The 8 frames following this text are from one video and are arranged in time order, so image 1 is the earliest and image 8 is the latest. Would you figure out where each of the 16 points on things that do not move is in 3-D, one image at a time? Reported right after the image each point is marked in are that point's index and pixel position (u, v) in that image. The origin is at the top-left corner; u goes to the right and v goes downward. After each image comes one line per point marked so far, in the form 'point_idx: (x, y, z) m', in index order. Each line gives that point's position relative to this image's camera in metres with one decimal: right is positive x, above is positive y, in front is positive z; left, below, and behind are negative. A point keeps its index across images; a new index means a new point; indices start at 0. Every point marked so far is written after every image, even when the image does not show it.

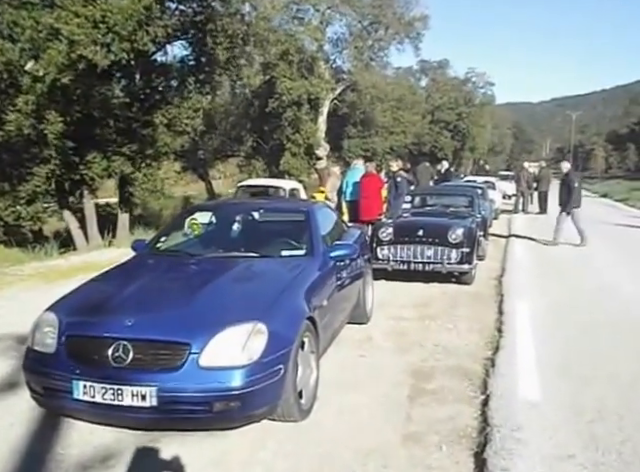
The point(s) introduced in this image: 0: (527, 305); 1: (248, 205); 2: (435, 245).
0: (+3.2, -1.1, +8.9) m
1: (-1.0, +0.4, +7.5) m
2: (+2.1, -0.2, +10.4) m
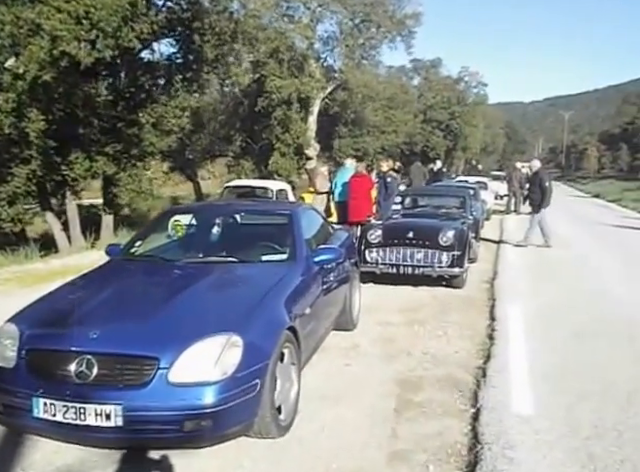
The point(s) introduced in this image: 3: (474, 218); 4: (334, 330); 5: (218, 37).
0: (+3.0, -1.1, +8.6) m
1: (-1.2, +0.4, +7.2) m
2: (+1.9, -0.2, +10.1) m
3: (+3.6, +0.4, +13.3) m
4: (+0.2, -1.3, +7.9) m
5: (-3.5, +6.8, +19.2) m
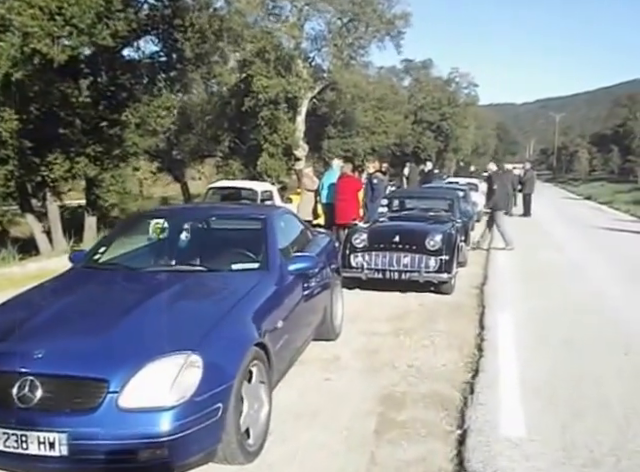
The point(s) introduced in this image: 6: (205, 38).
0: (+2.8, -1.2, +8.2) m
1: (-1.4, +0.3, +6.7) m
2: (+1.6, -0.3, +9.7) m
3: (+3.2, +0.4, +12.9) m
4: (-0.1, -1.4, +7.5) m
5: (-3.9, +6.7, +18.7) m
6: (-3.9, +6.6, +18.8) m
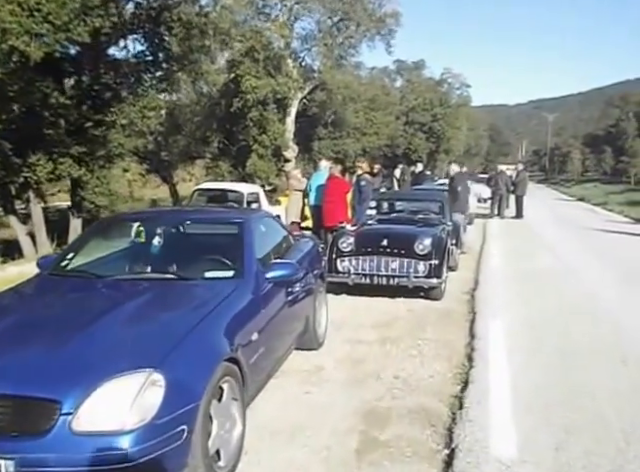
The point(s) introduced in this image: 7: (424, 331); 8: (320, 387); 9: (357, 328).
0: (+2.5, -1.2, +7.9) m
1: (-1.6, +0.2, +6.4) m
2: (+1.3, -0.3, +9.3) m
3: (+3.0, +0.3, +12.6) m
4: (-0.3, -1.4, +7.1) m
5: (-4.3, +6.6, +18.3) m
6: (-4.2, +6.6, +18.4) m
7: (+1.4, -1.3, +7.9) m
8: (0.0, -1.6, +6.1) m
9: (+0.5, -1.3, +8.1) m
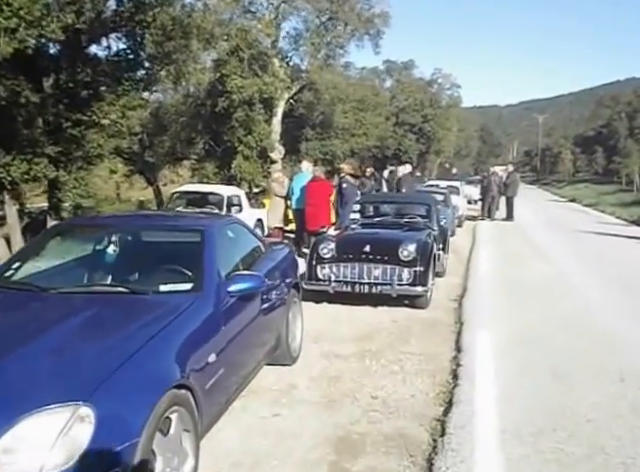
0: (+2.2, -1.3, +7.4) m
1: (-1.9, +0.2, +5.9) m
2: (+1.0, -0.4, +8.9) m
3: (+2.6, +0.2, +12.1) m
4: (-0.6, -1.5, +6.6) m
5: (-4.7, +6.5, +17.8) m
6: (-4.7, +6.4, +17.9) m
7: (+1.1, -1.4, +7.4) m
8: (-0.3, -1.7, +5.6) m
9: (+0.2, -1.4, +7.6) m
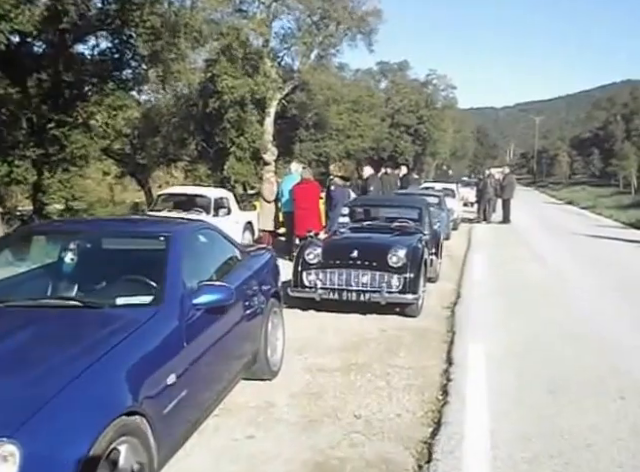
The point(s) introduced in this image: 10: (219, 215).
0: (+2.0, -1.4, +7.0) m
1: (-2.1, +0.1, +5.4) m
2: (+0.8, -0.5, +8.4) m
3: (+2.4, +0.1, +11.7) m
4: (-0.8, -1.6, +6.2) m
5: (-5.0, +6.4, +17.4) m
6: (-5.0, +6.3, +17.5) m
7: (+0.9, -1.5, +7.0) m
8: (-0.5, -1.8, +5.2) m
9: (0.0, -1.4, +7.1) m
10: (-2.4, +0.5, +13.4) m
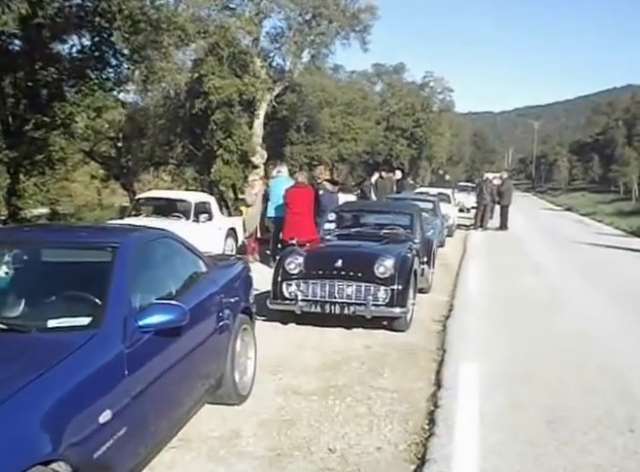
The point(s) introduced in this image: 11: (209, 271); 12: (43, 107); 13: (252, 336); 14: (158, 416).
0: (+1.8, -1.5, +6.4) m
1: (-2.4, 0.0, +4.8) m
2: (+0.5, -0.6, +7.8) m
3: (+2.1, 0.0, +11.1) m
4: (-1.0, -1.7, +5.6) m
5: (-5.3, +6.2, +16.8) m
6: (-5.2, +6.2, +16.9) m
7: (+0.7, -1.6, +6.4) m
8: (-0.7, -1.8, +4.6) m
9: (-0.3, -1.5, +6.5) m
10: (-2.7, +0.4, +12.8) m
11: (-1.1, -0.3, +5.5) m
12: (-7.7, +3.6, +15.9) m
13: (-0.7, -1.0, +6.0) m
14: (-1.2, -1.3, +4.3) m
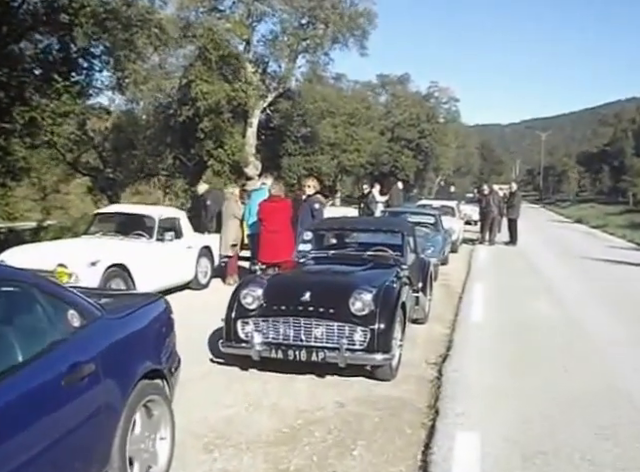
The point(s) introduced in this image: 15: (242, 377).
0: (+1.3, -1.8, +4.8) m
1: (-2.8, -0.2, +3.3) m
2: (+0.1, -0.9, +6.3) m
3: (+1.7, -0.4, +9.5) m
4: (-1.5, -1.9, +4.0) m
5: (-5.5, +5.7, +15.5) m
6: (-5.5, +5.7, +15.5) m
7: (+0.2, -1.8, +4.7) m
8: (-1.2, -2.1, +3.0) m
9: (-0.7, -1.8, +4.9) m
10: (-3.0, 0.0, +11.2) m
11: (-1.5, -0.6, +3.9) m
12: (-8.0, +3.1, +14.5) m
13: (-1.2, -1.3, +4.4) m
14: (-1.6, -1.5, +2.7) m
15: (-0.9, -1.6, +6.6) m
